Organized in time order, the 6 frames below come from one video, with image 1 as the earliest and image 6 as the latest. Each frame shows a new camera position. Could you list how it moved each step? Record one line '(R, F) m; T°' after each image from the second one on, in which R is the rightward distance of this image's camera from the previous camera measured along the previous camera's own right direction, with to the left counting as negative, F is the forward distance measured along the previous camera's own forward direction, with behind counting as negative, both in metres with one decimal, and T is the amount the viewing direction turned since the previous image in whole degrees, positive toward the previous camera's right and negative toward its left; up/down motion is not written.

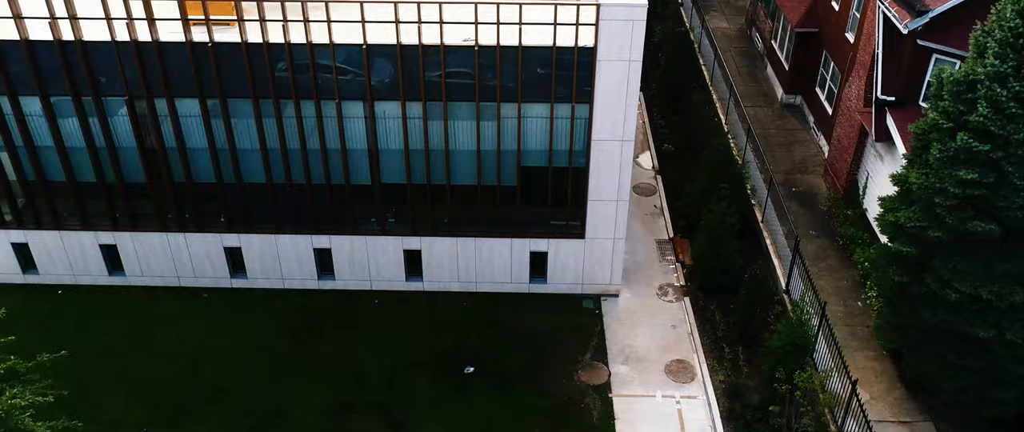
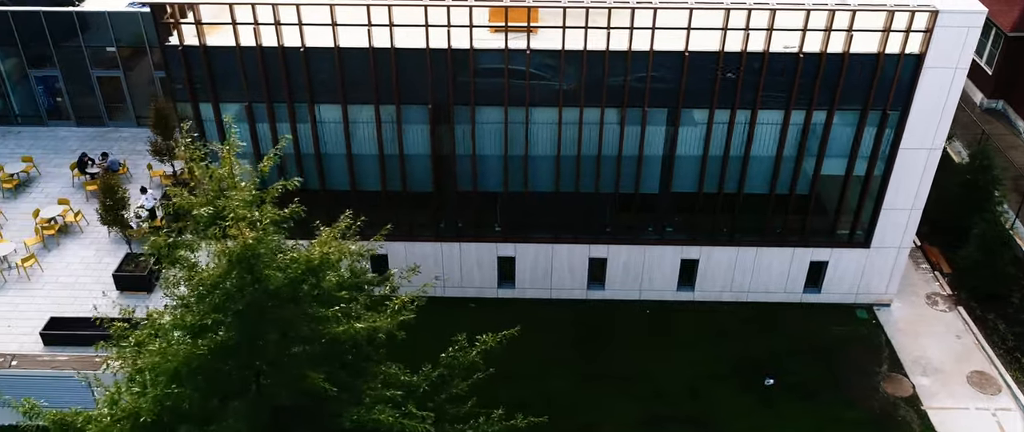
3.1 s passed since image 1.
(-6.6, +0.3) m; 0°
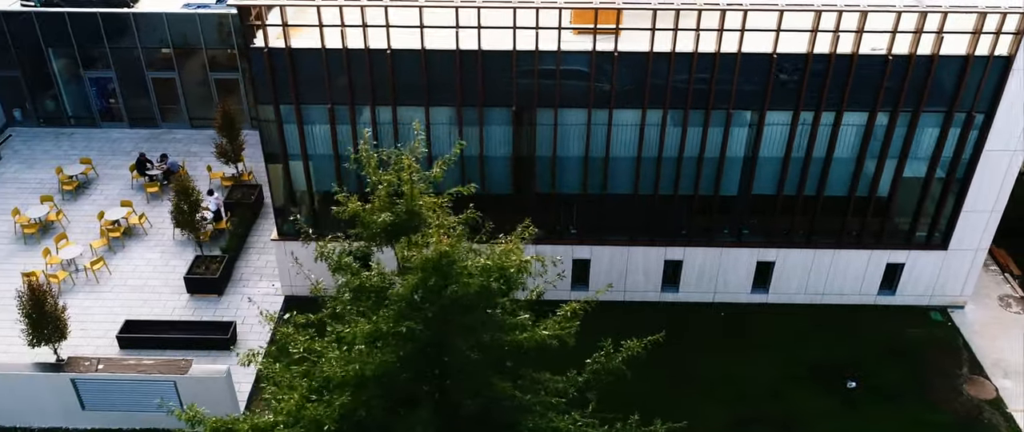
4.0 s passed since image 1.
(-1.8, +0.1) m; 0°
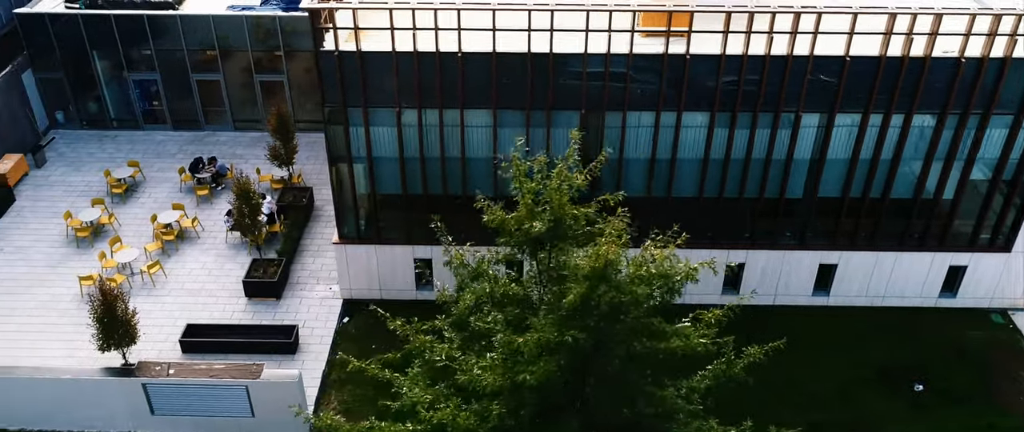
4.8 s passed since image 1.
(-1.5, +0.1) m; 0°
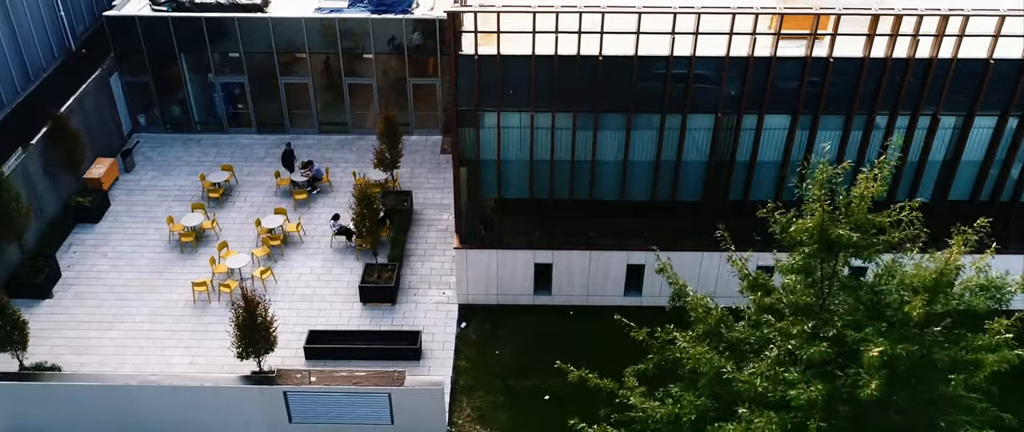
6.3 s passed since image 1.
(-3.0, +0.2) m; 0°
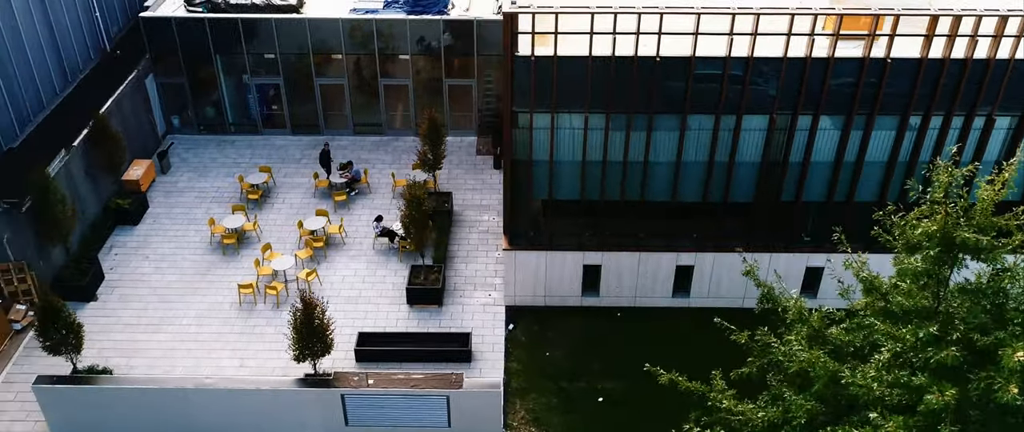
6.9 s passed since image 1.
(-1.2, +0.1) m; 0°
